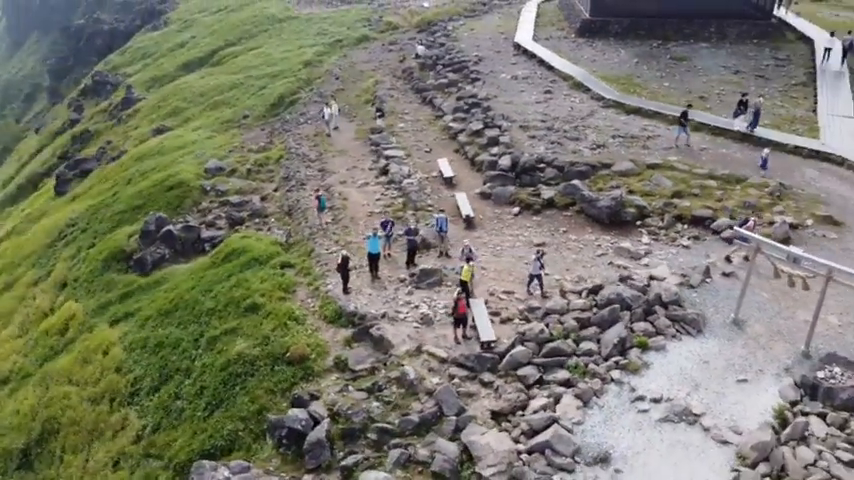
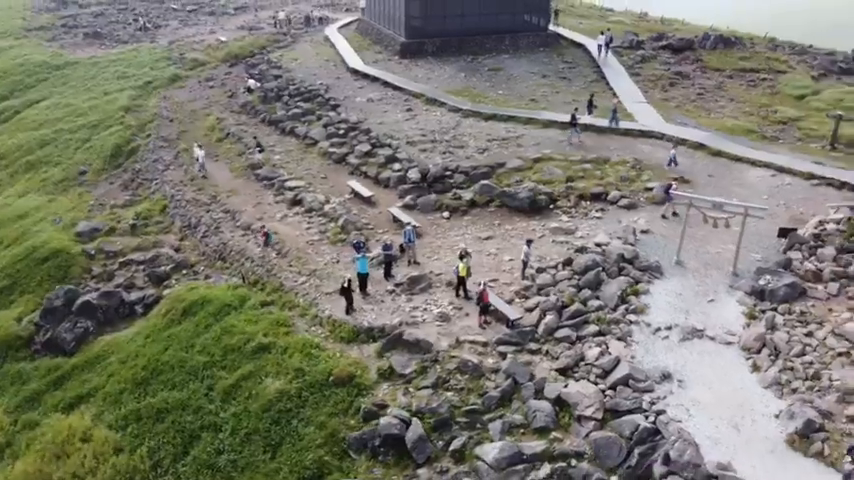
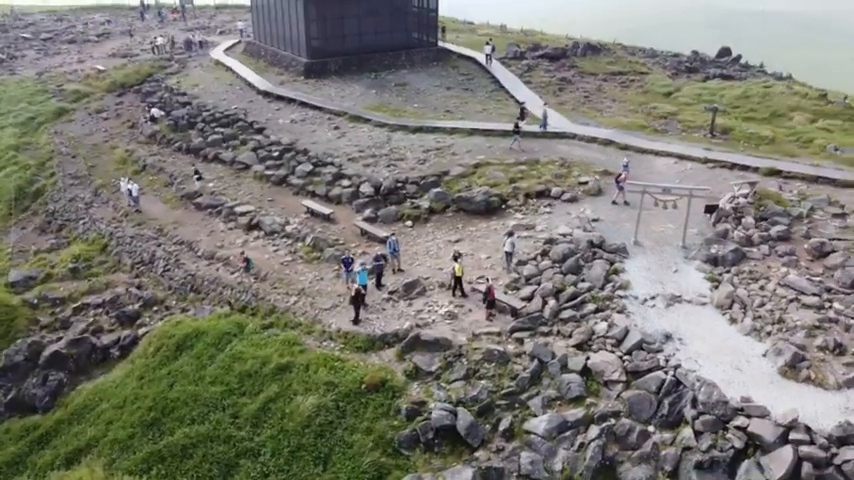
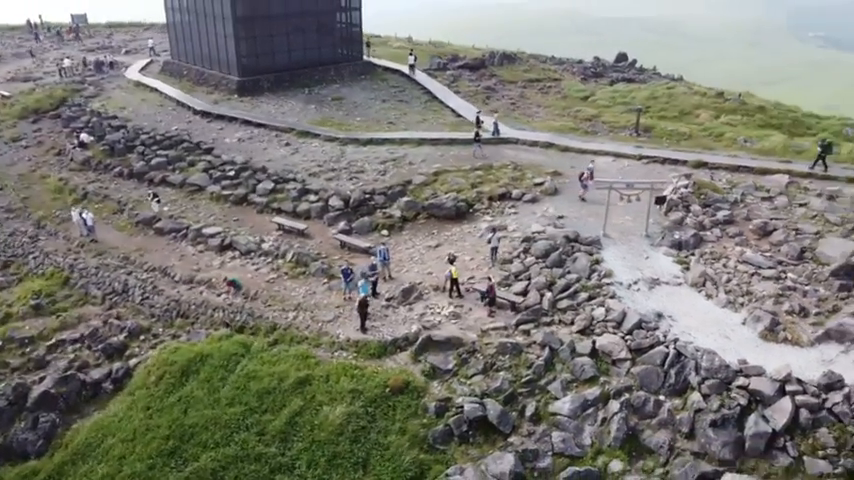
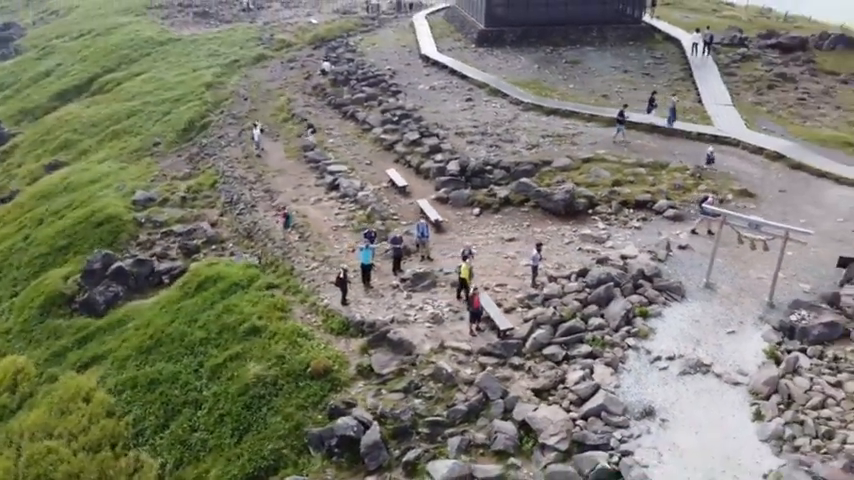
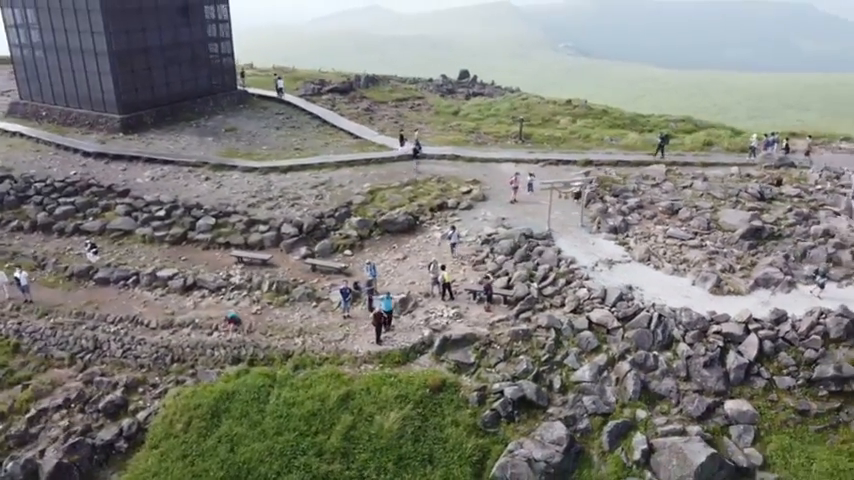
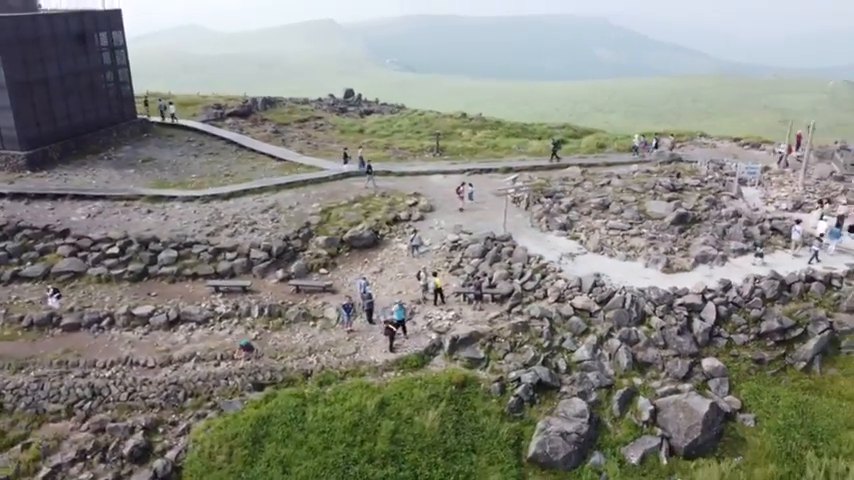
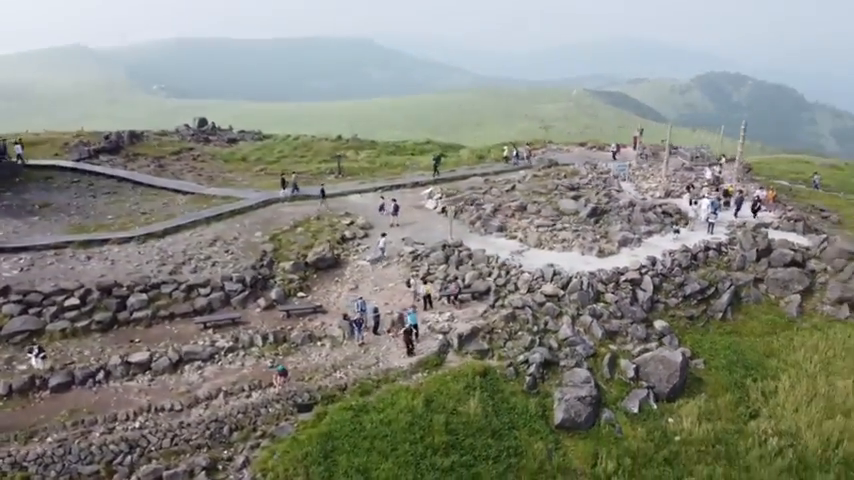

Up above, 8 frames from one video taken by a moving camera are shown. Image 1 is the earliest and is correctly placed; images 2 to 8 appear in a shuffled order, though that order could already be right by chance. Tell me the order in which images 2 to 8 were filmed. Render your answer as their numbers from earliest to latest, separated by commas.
5, 2, 3, 4, 6, 7, 8
